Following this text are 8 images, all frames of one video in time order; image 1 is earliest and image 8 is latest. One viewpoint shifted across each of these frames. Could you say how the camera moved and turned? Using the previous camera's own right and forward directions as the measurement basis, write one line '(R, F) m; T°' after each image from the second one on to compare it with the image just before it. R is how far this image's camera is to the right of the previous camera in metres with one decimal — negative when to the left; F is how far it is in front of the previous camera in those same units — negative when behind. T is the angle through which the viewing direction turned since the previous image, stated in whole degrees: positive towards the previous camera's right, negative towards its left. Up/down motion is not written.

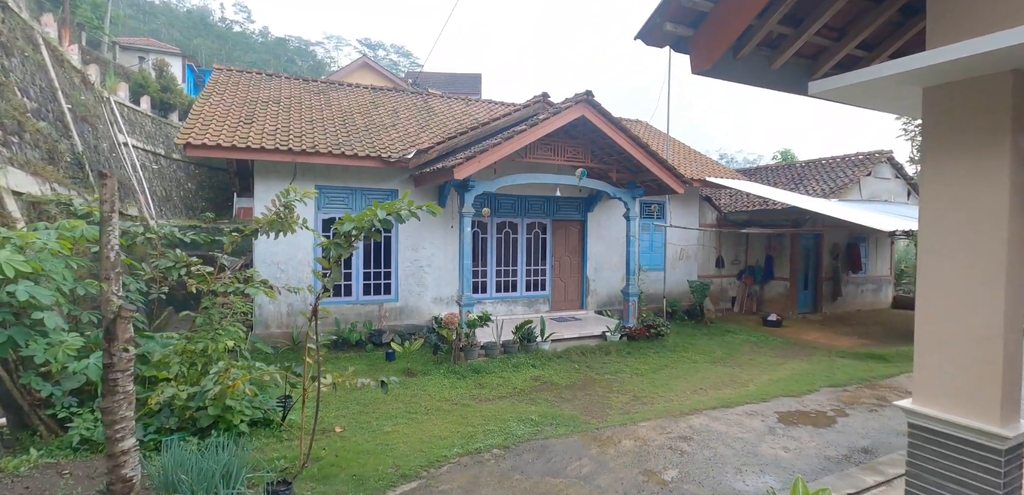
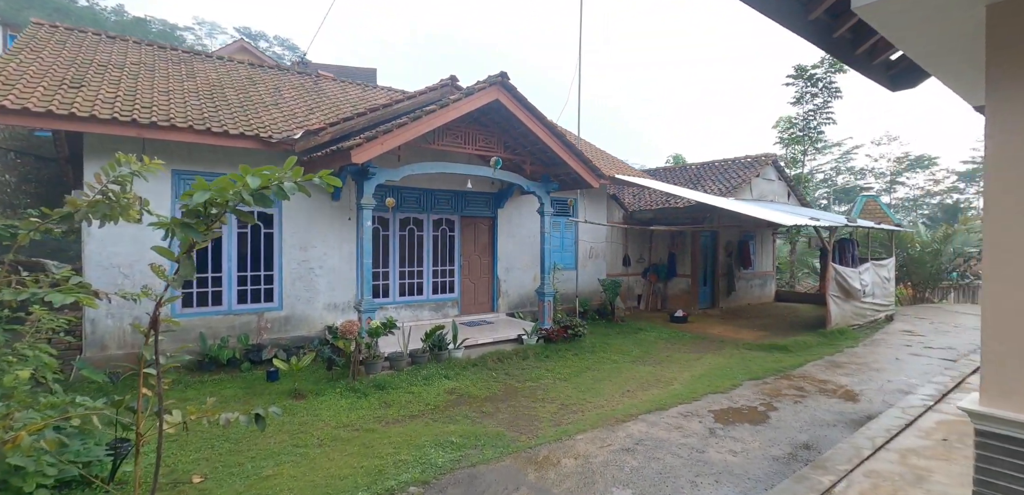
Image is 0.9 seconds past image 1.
(-0.1, +0.7) m; +12°
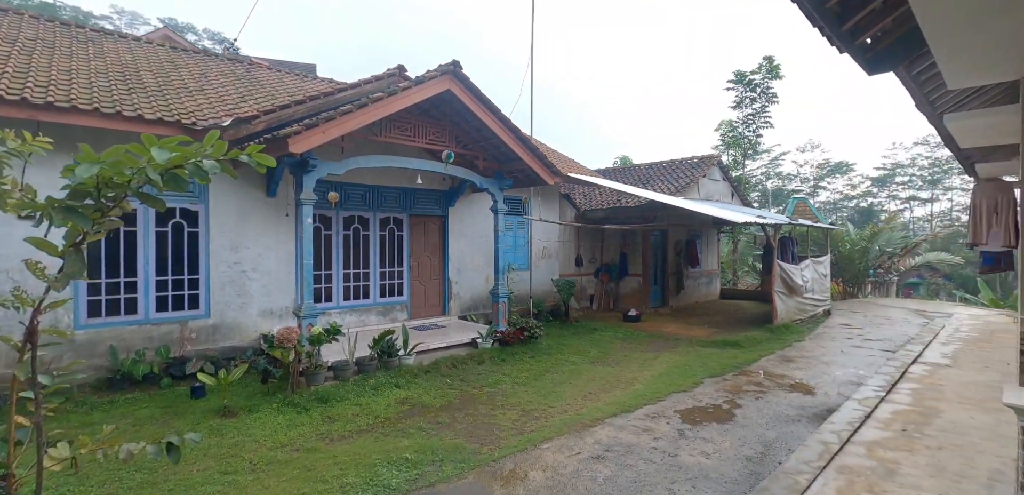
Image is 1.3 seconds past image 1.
(-0.1, +0.3) m; +6°
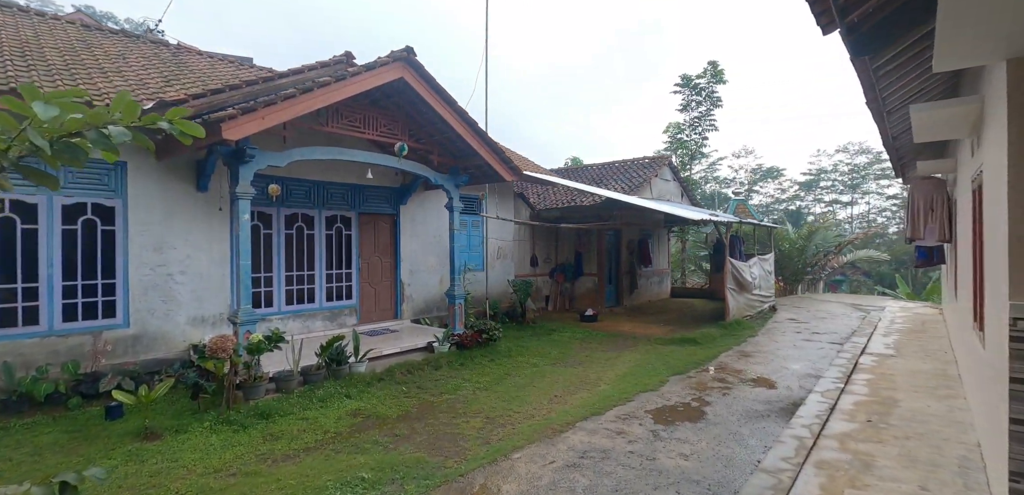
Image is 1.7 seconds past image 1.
(-0.1, +0.3) m; +6°
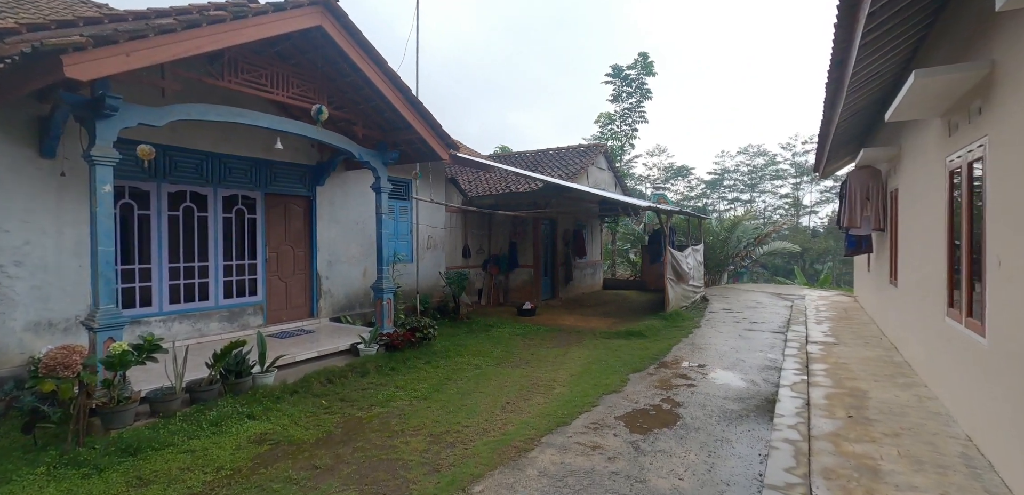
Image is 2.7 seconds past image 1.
(-0.2, +0.7) m; +10°
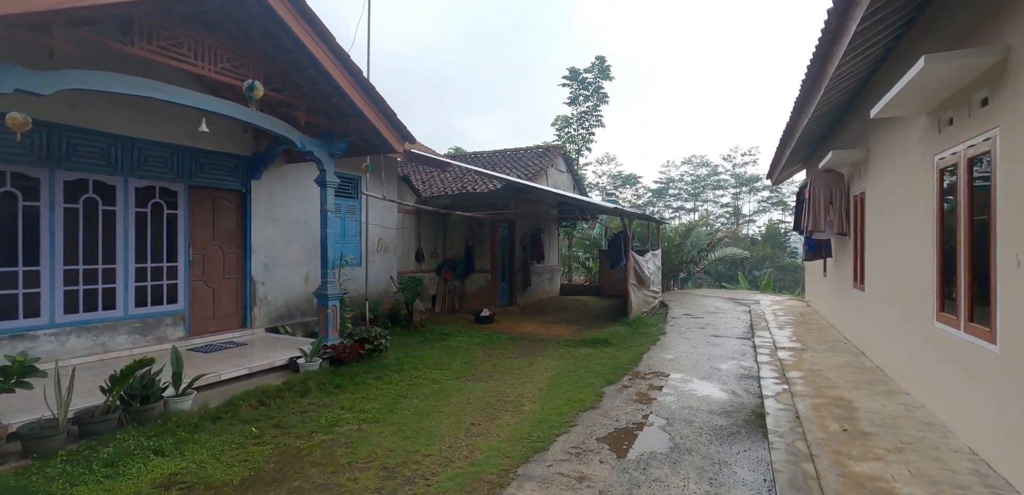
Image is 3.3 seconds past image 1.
(-0.1, +0.5) m; +6°
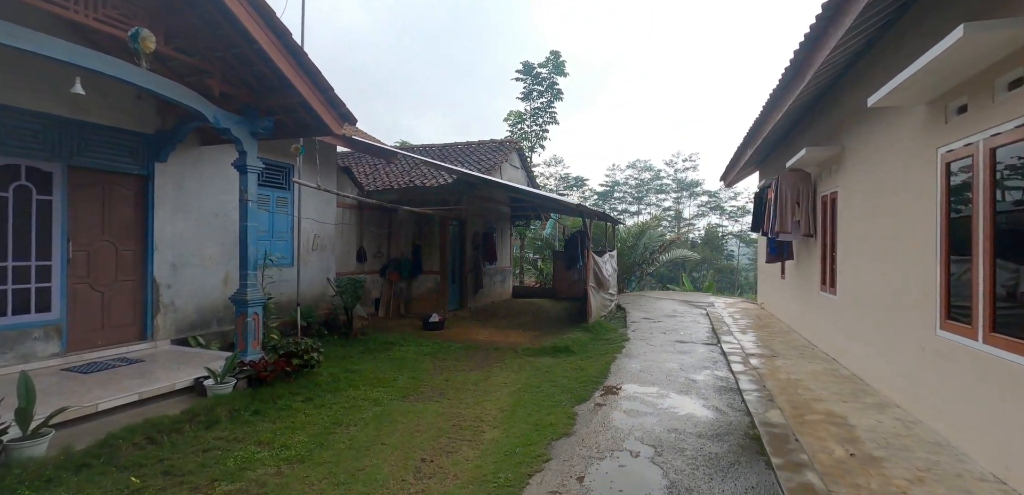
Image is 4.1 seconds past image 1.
(-0.1, +0.6) m; +7°
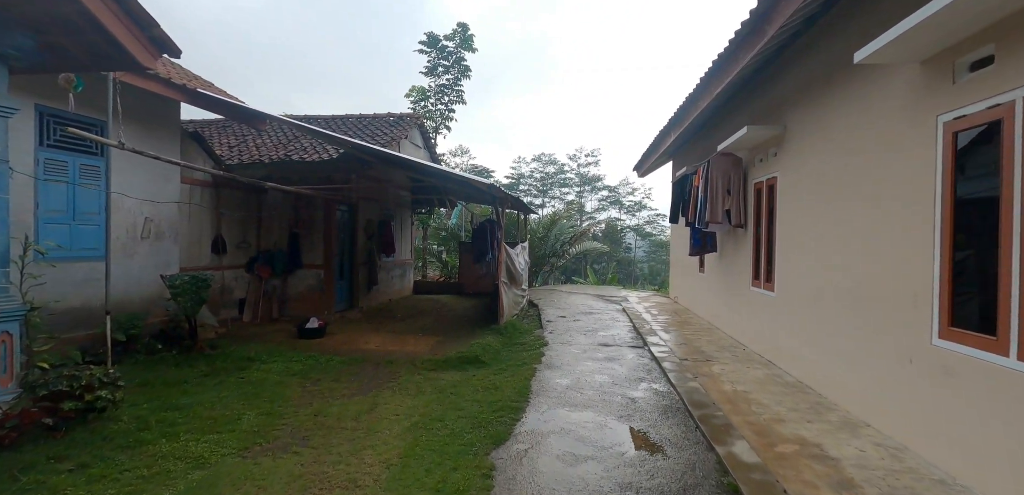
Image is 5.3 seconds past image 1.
(+0.1, +1.1) m; +12°
